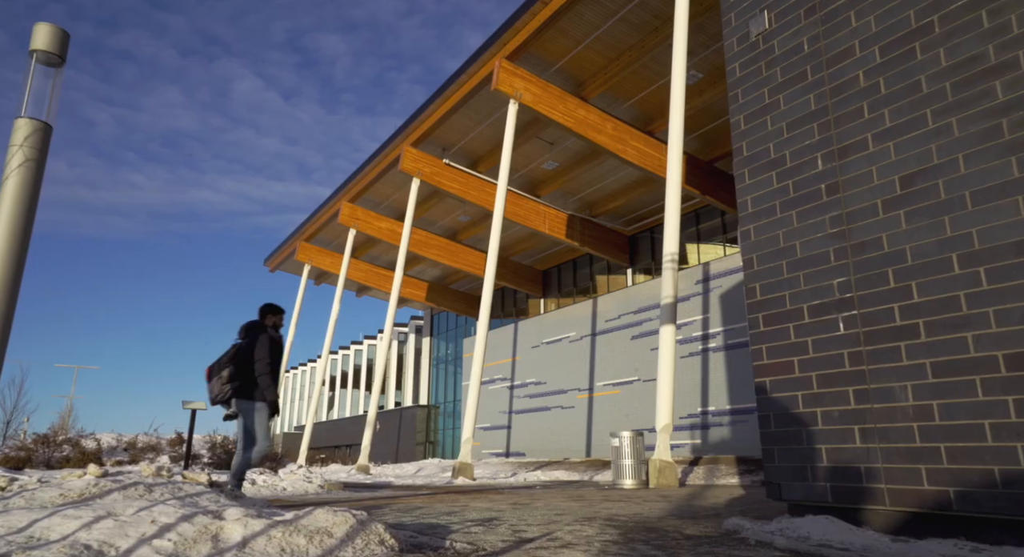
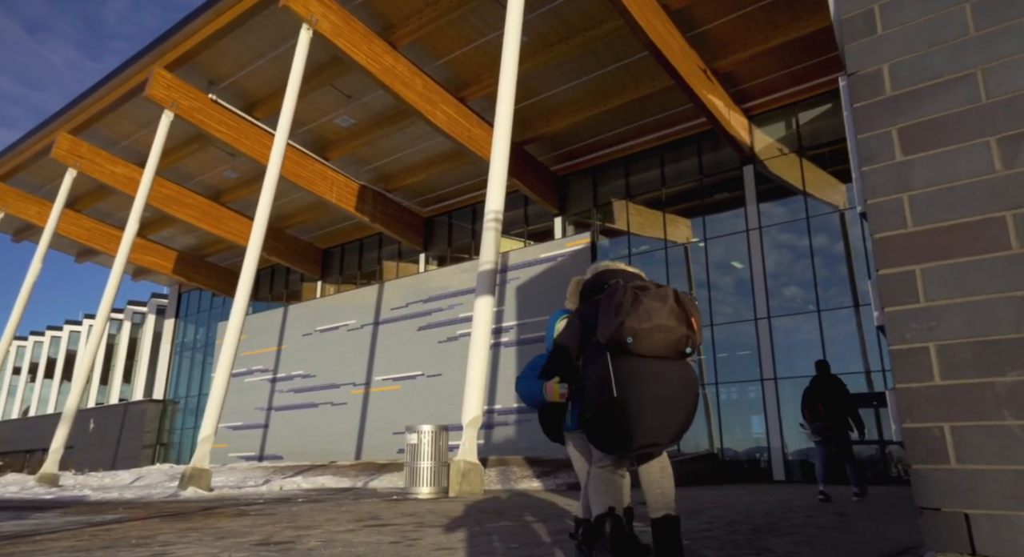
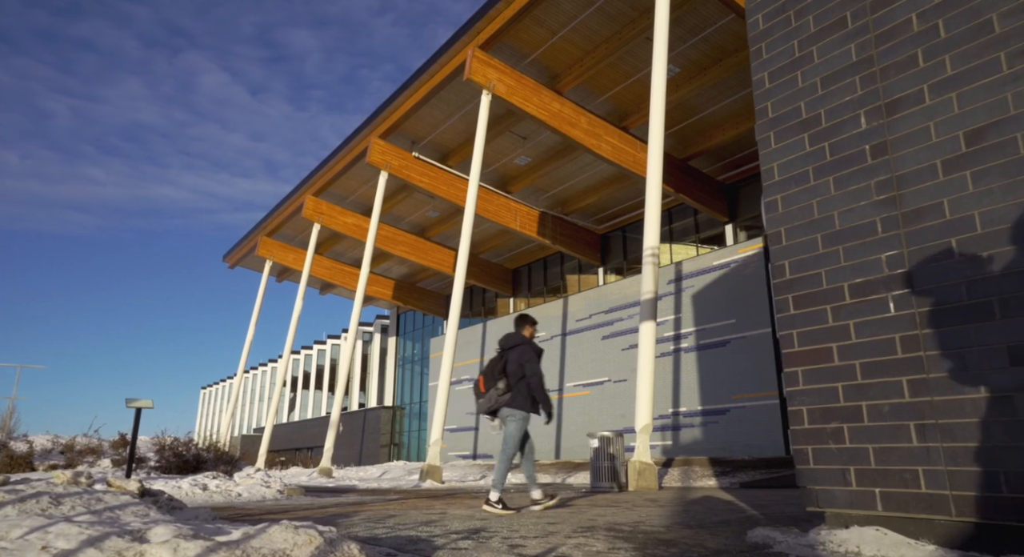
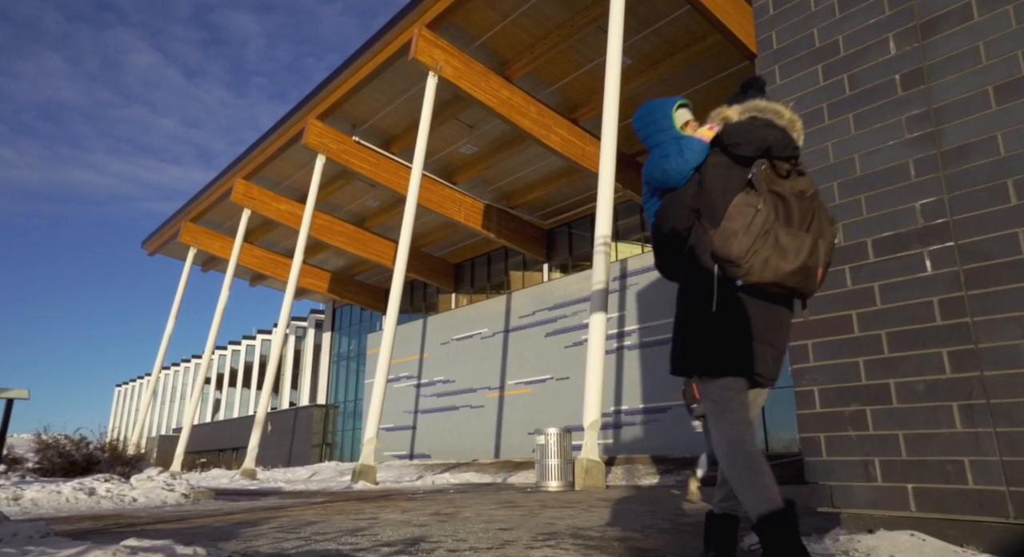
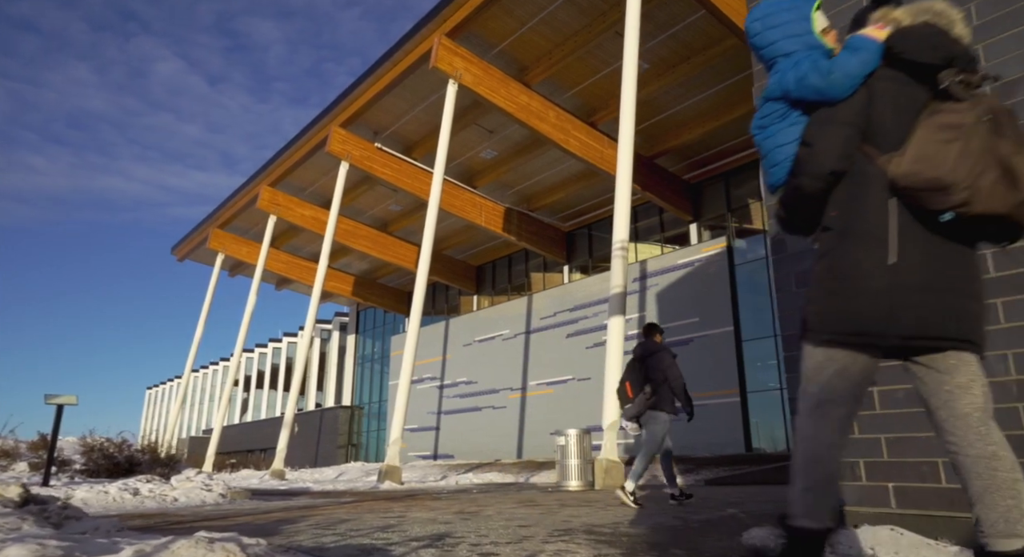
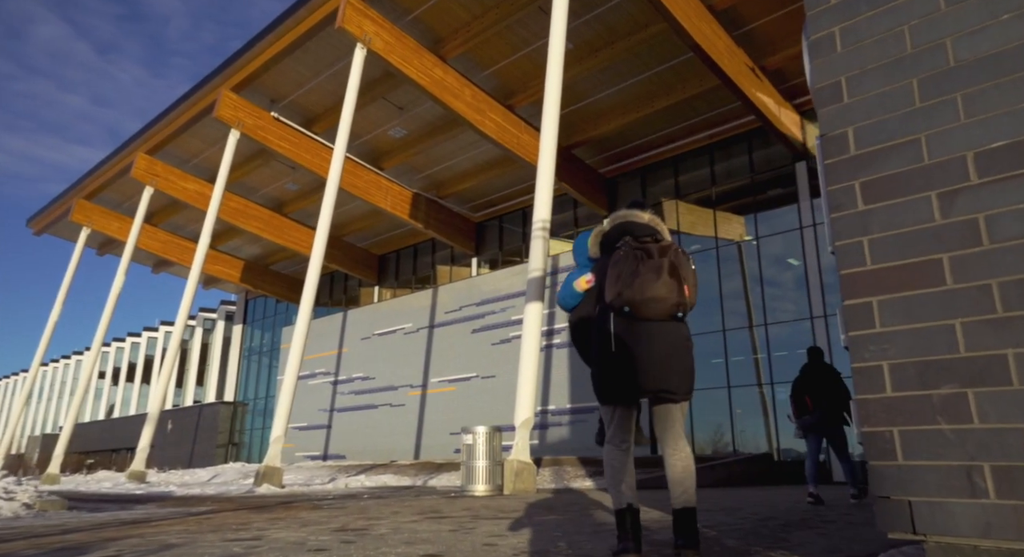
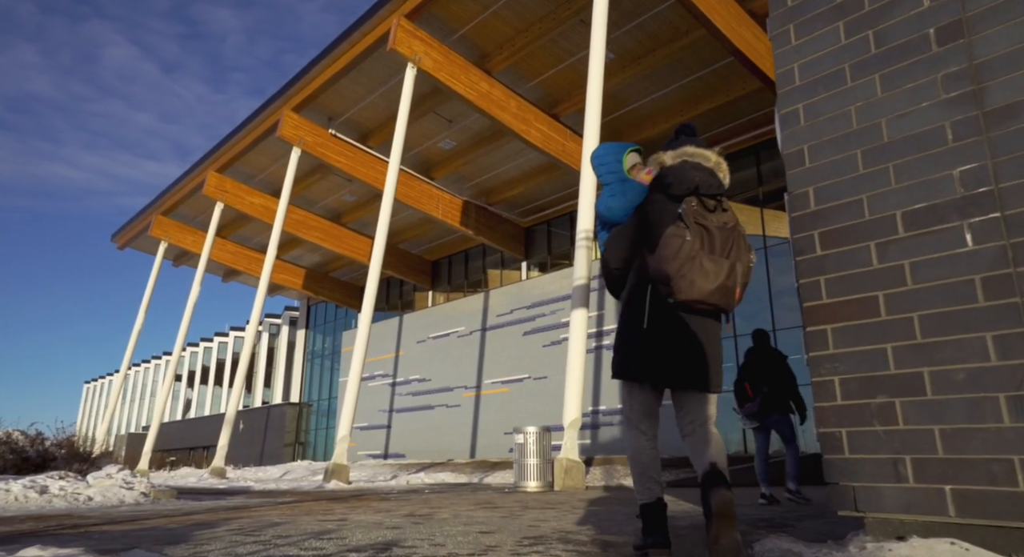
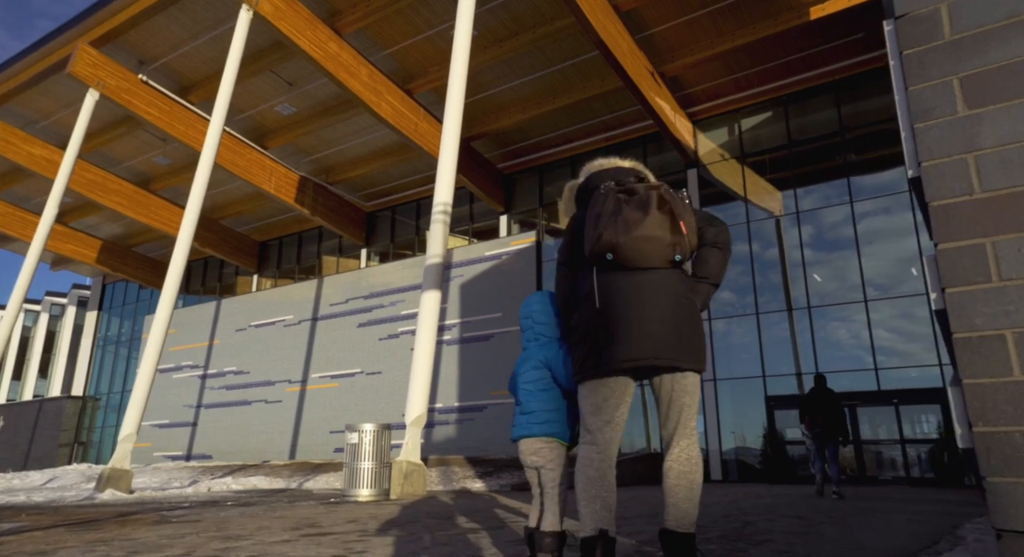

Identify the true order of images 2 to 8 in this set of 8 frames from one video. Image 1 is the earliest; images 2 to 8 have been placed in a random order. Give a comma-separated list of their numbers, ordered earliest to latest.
3, 5, 4, 7, 6, 2, 8
